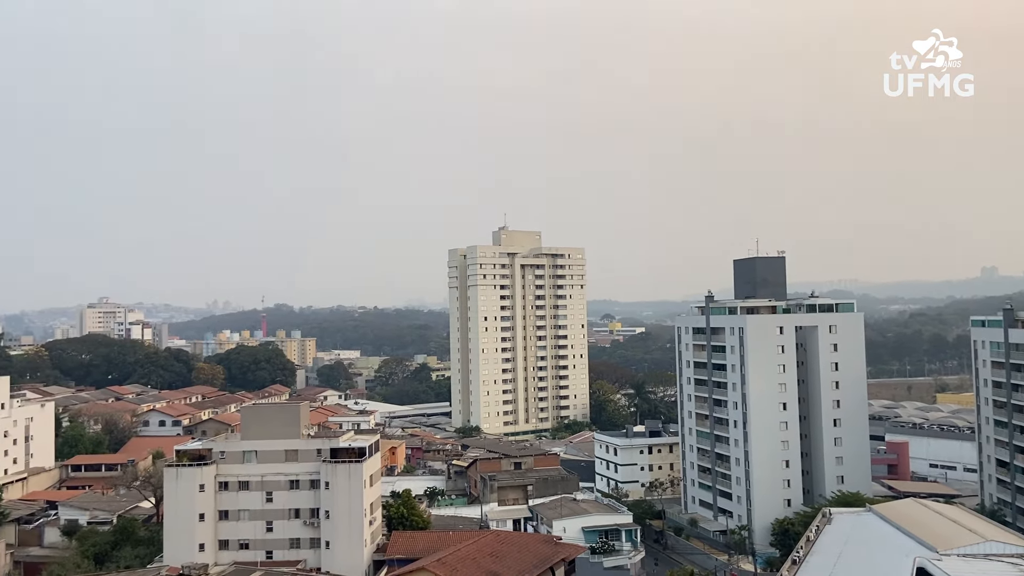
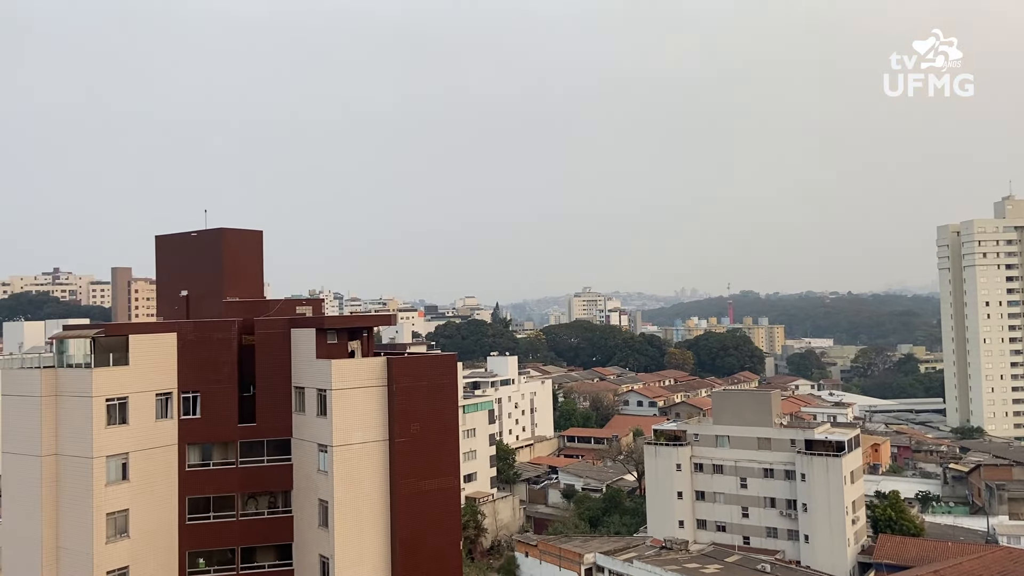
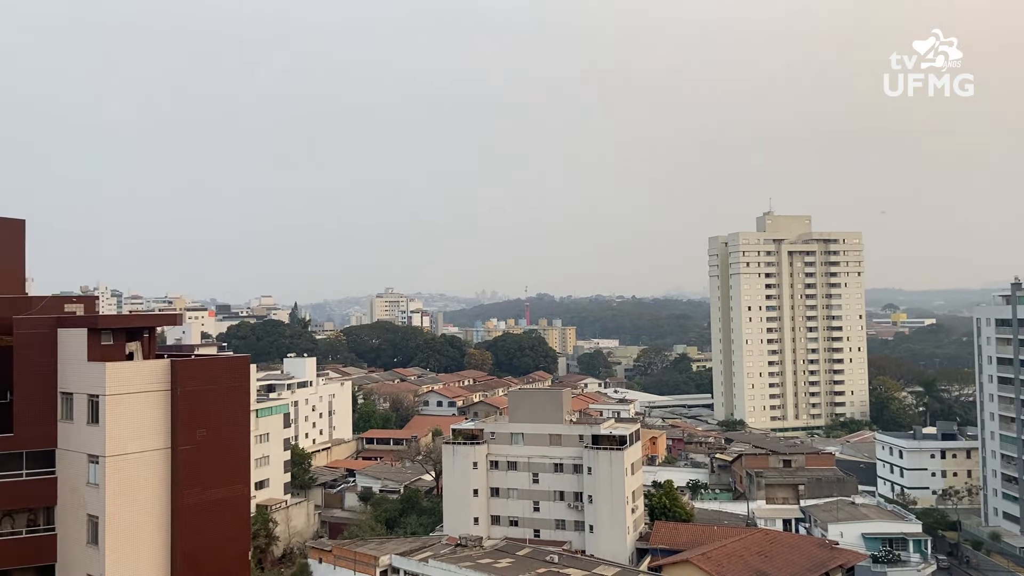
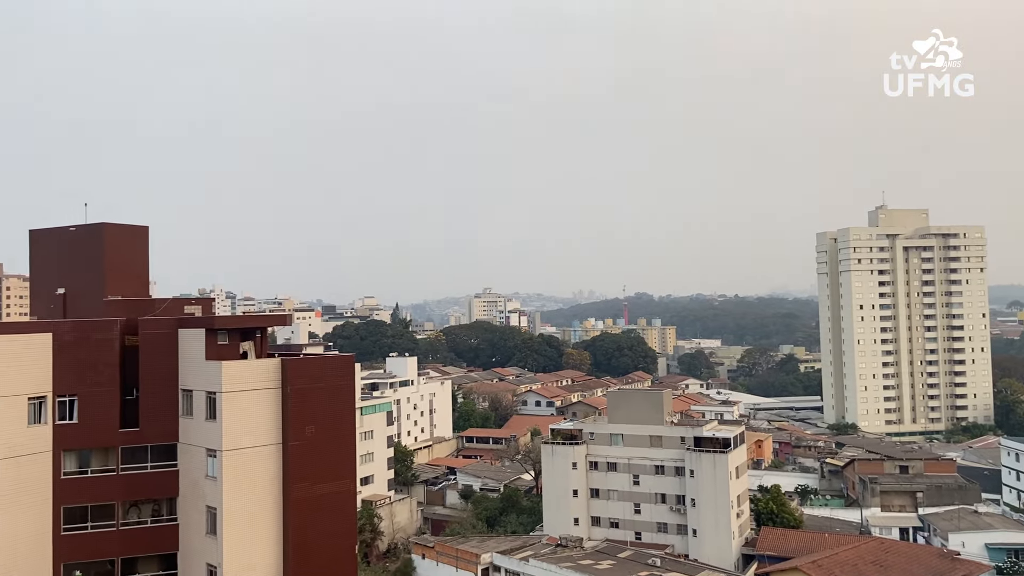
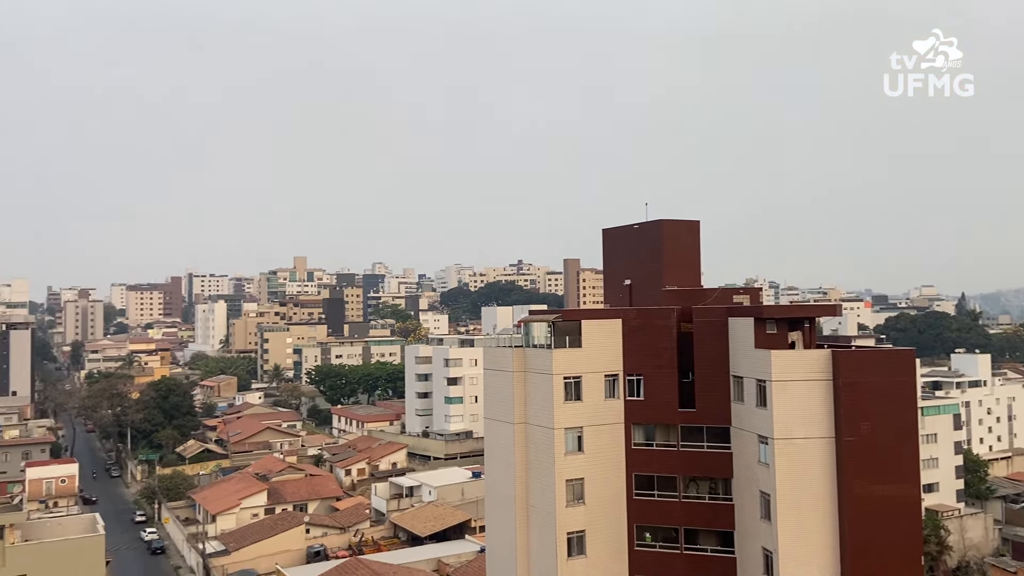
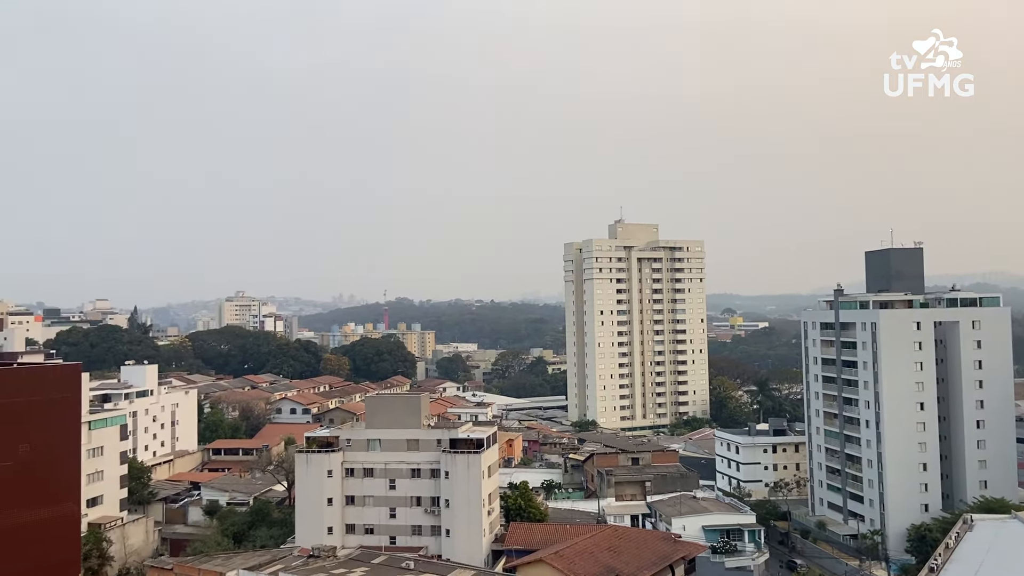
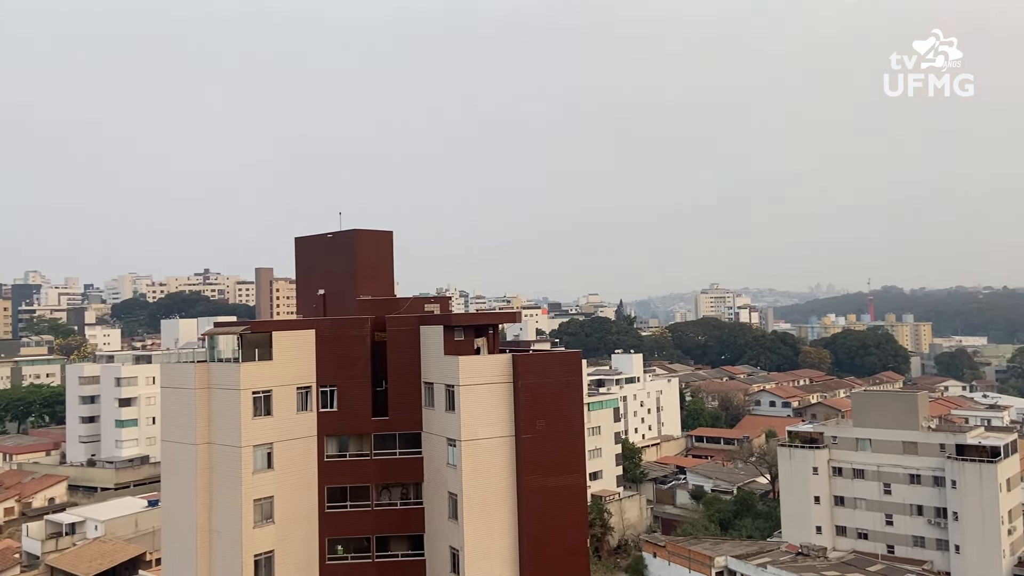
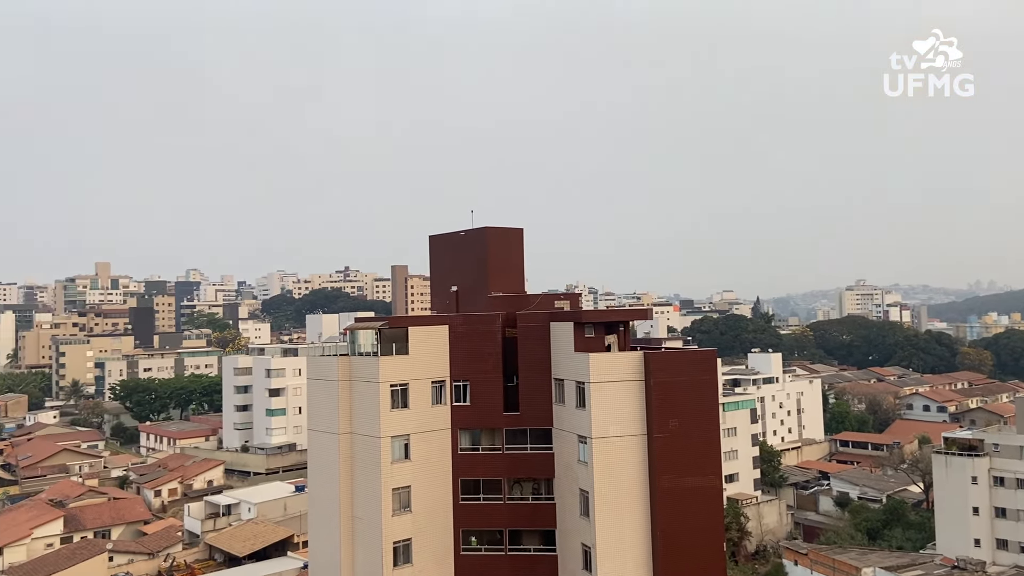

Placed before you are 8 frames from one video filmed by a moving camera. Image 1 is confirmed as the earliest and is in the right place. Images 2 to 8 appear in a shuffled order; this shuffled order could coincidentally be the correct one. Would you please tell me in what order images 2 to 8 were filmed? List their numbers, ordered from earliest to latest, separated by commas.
6, 3, 4, 2, 7, 8, 5
